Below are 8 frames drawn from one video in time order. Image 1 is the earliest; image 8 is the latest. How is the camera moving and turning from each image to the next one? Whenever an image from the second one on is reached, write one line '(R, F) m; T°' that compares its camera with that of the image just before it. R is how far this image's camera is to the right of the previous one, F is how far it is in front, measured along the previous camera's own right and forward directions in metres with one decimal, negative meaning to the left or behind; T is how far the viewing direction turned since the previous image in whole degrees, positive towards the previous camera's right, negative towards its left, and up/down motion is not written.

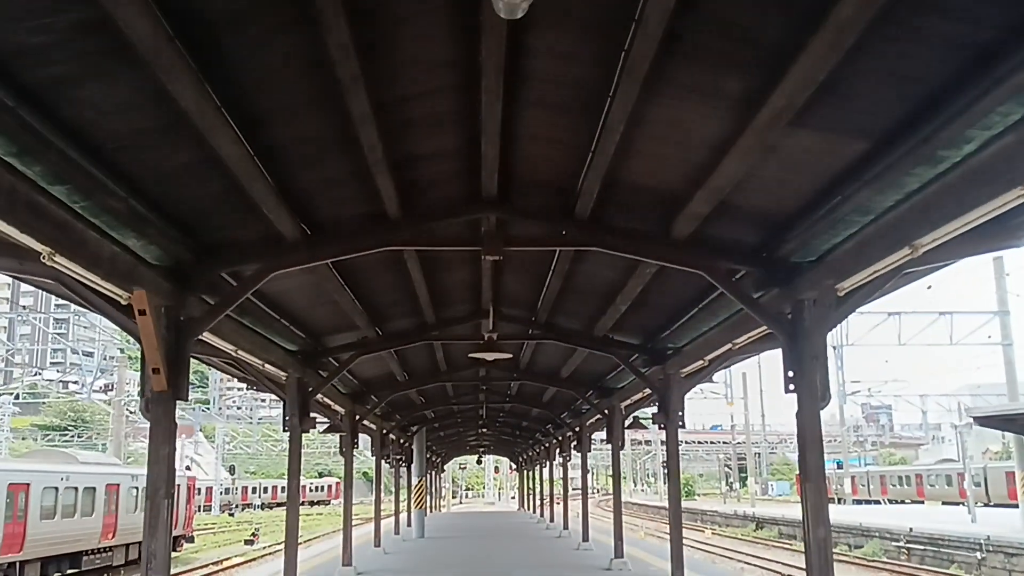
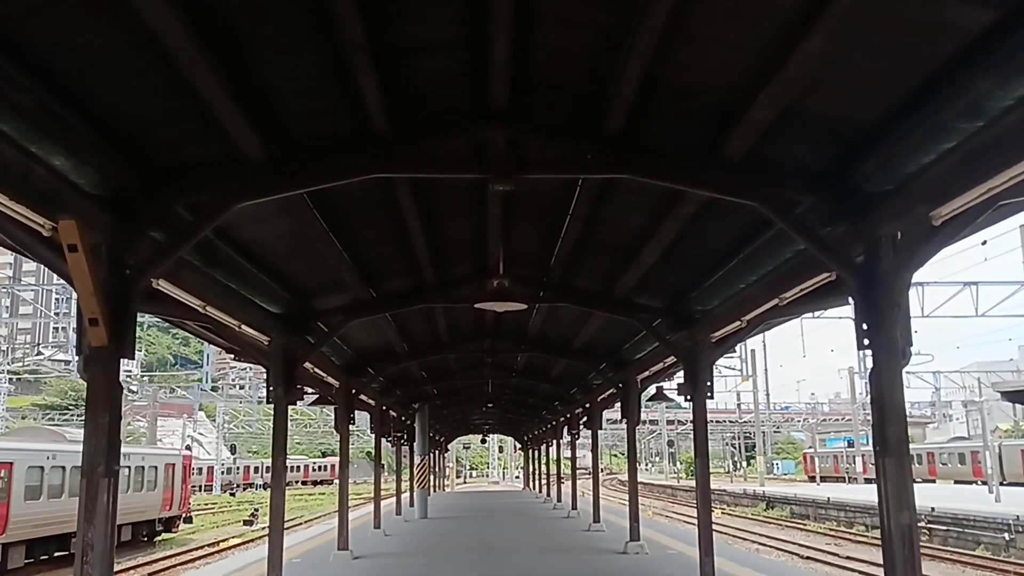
(0.0, +1.0) m; 0°
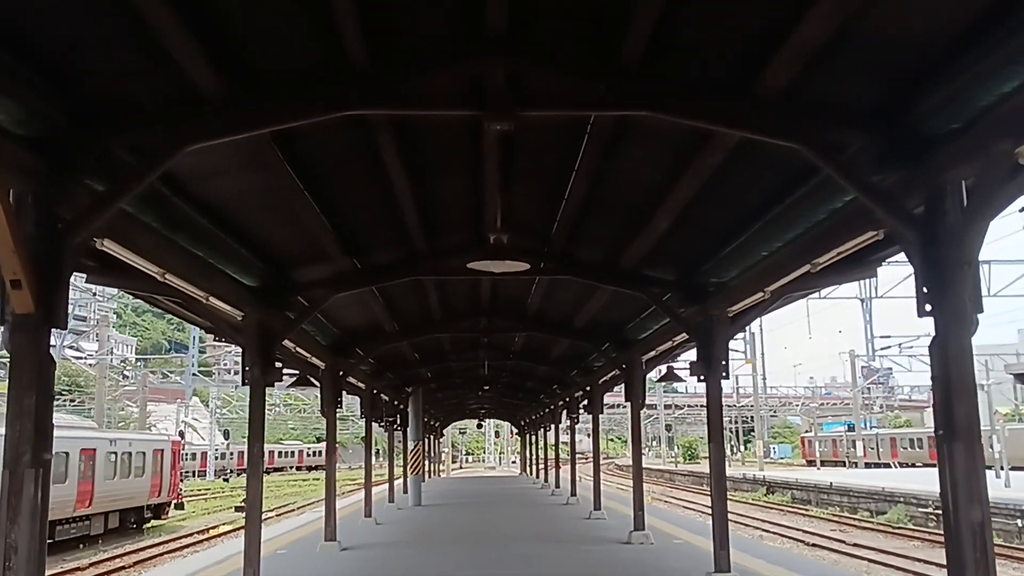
(0.0, +0.7) m; 0°
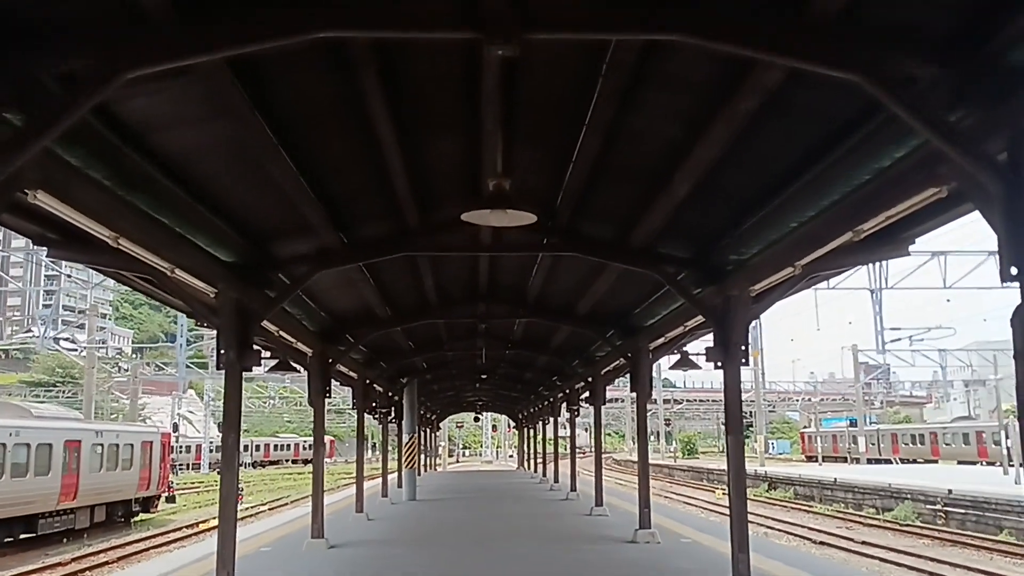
(0.0, +0.7) m; 0°
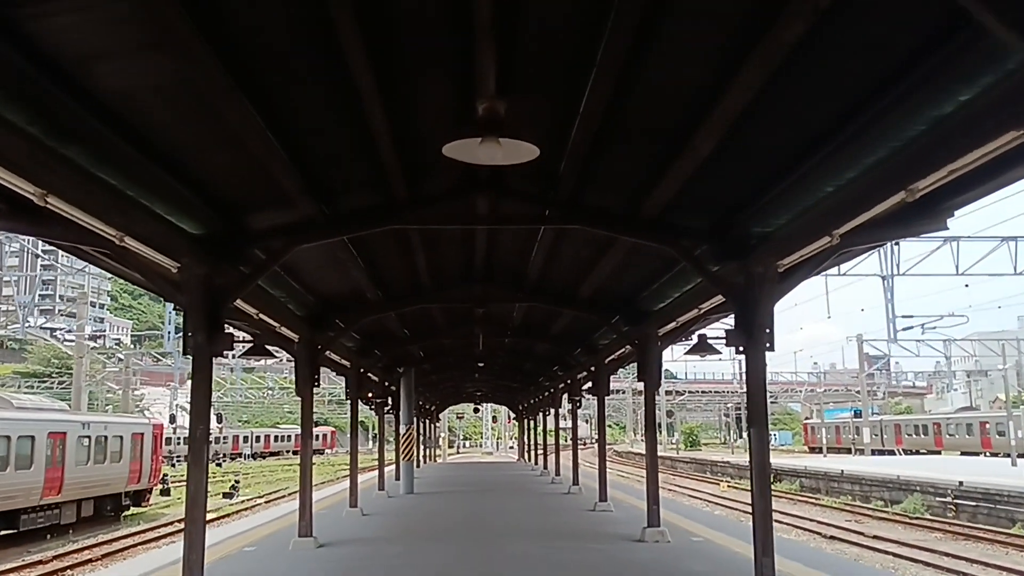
(0.0, +0.7) m; 0°
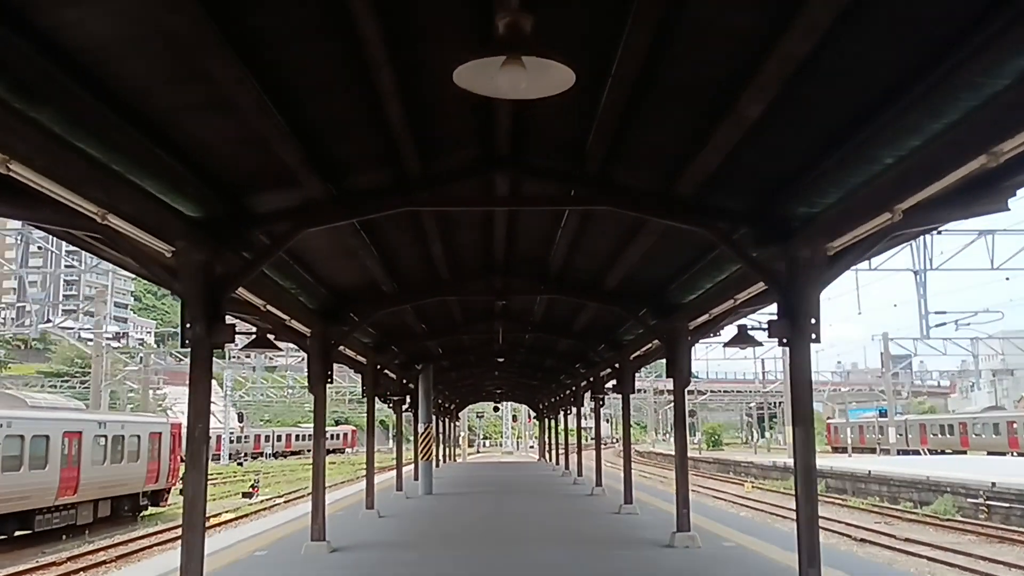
(0.0, +0.5) m; -1°
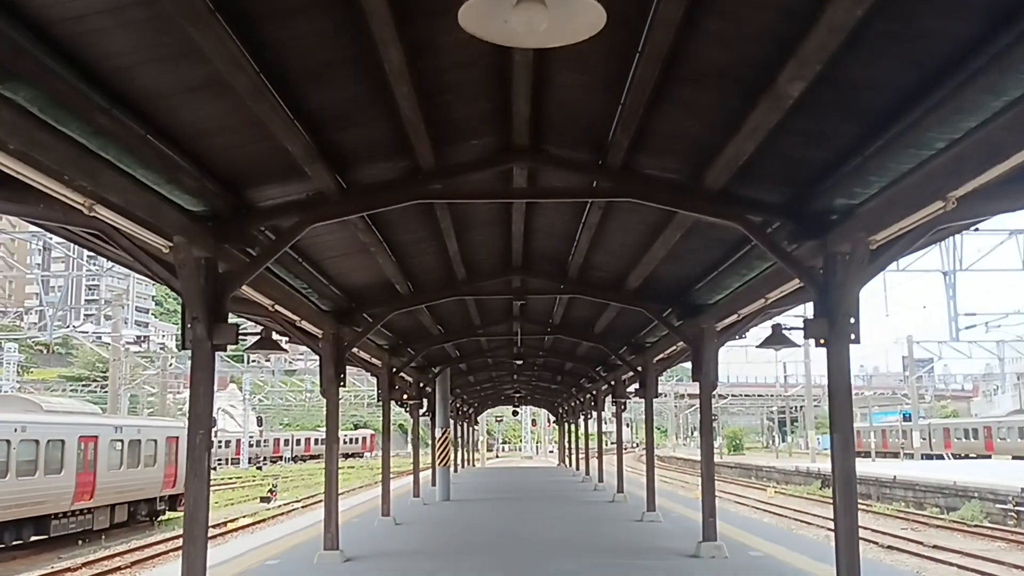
(0.0, +0.3) m; -1°
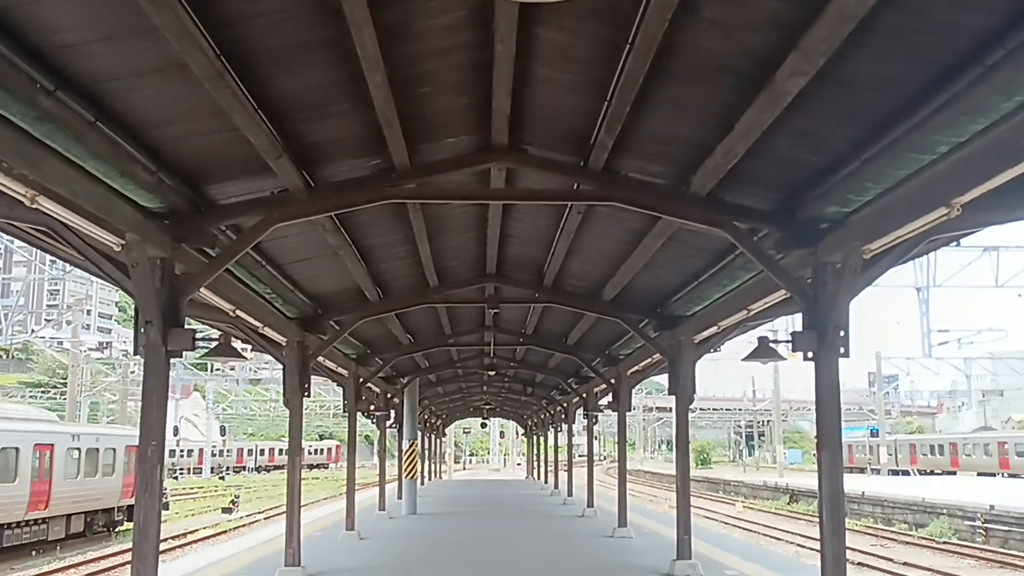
(0.0, +0.3) m; +2°
